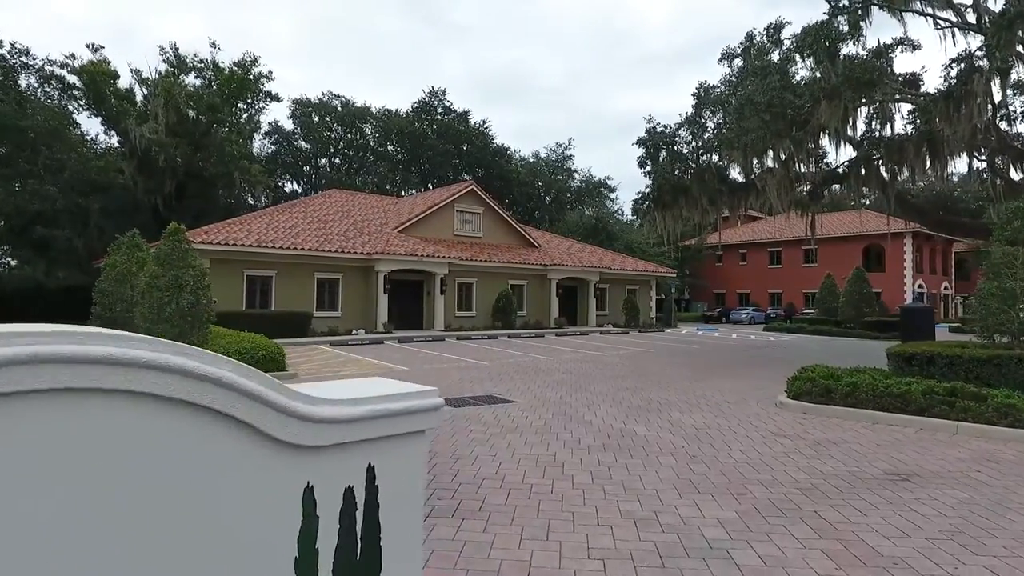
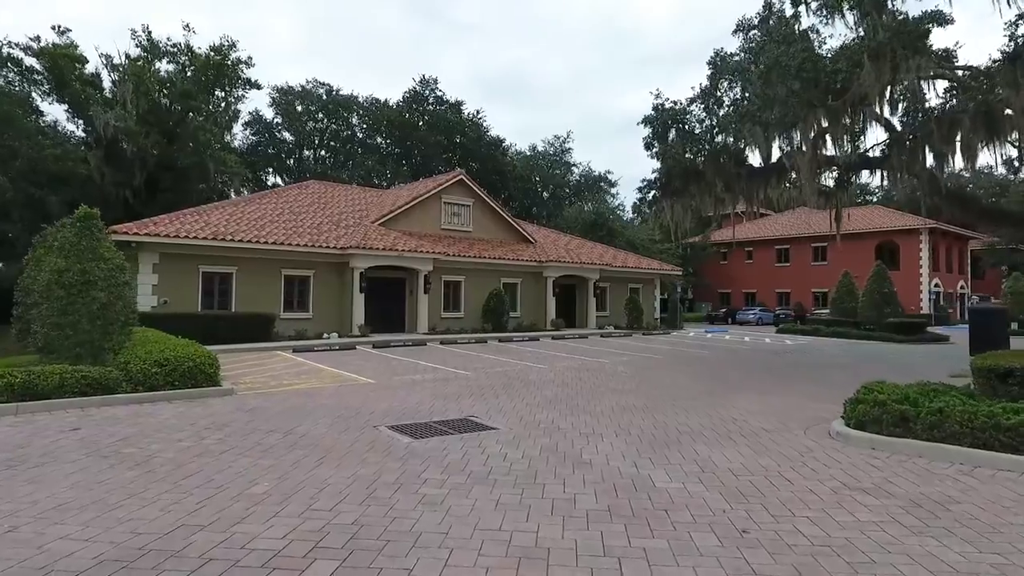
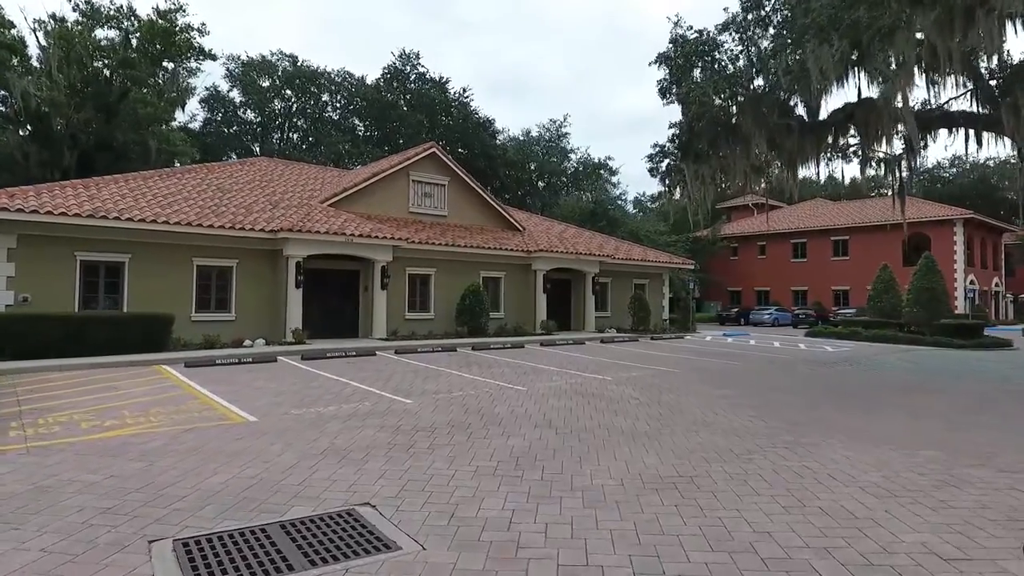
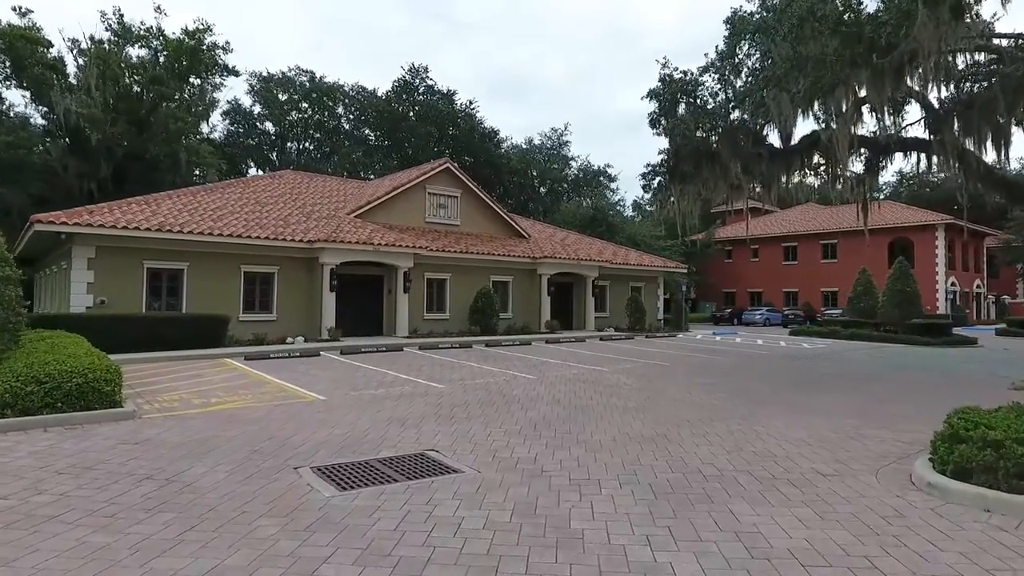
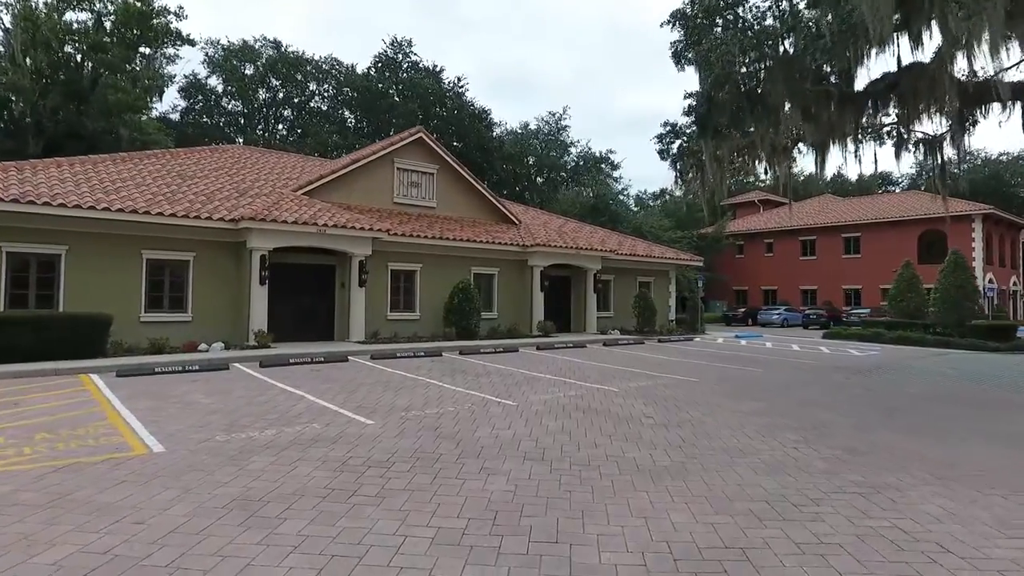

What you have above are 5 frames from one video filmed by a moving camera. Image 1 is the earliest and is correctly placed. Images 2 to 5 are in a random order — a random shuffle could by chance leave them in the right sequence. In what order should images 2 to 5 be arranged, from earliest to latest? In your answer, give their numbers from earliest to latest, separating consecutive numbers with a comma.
2, 4, 3, 5
